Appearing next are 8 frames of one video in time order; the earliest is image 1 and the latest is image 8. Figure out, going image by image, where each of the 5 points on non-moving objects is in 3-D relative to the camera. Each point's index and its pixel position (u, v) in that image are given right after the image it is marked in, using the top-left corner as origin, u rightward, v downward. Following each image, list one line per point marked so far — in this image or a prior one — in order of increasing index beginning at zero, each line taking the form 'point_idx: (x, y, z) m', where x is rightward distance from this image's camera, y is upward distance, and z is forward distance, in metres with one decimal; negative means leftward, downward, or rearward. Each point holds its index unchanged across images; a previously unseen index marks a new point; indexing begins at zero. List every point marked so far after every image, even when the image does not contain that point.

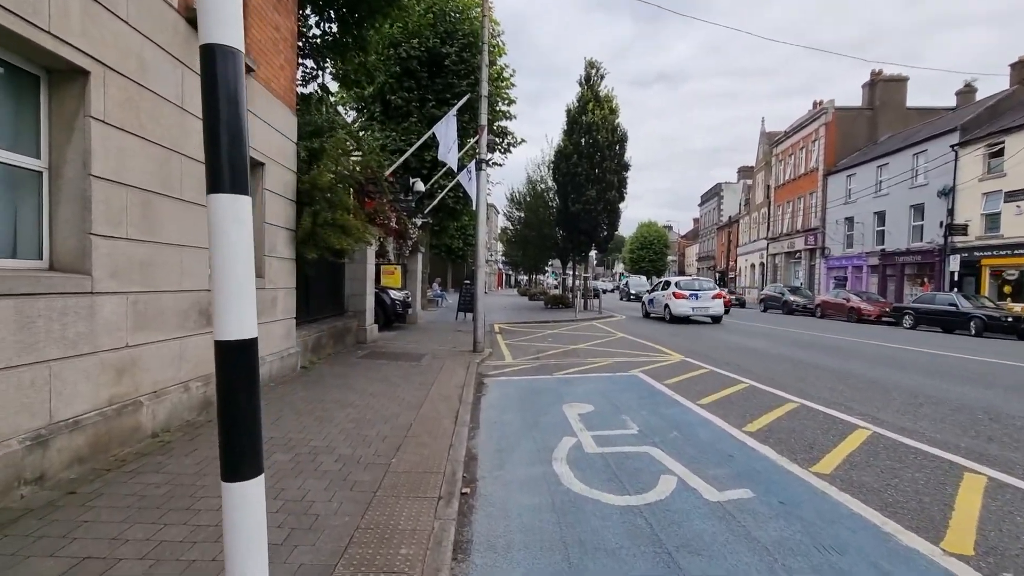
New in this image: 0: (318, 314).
0: (-4.2, -0.5, +10.9) m
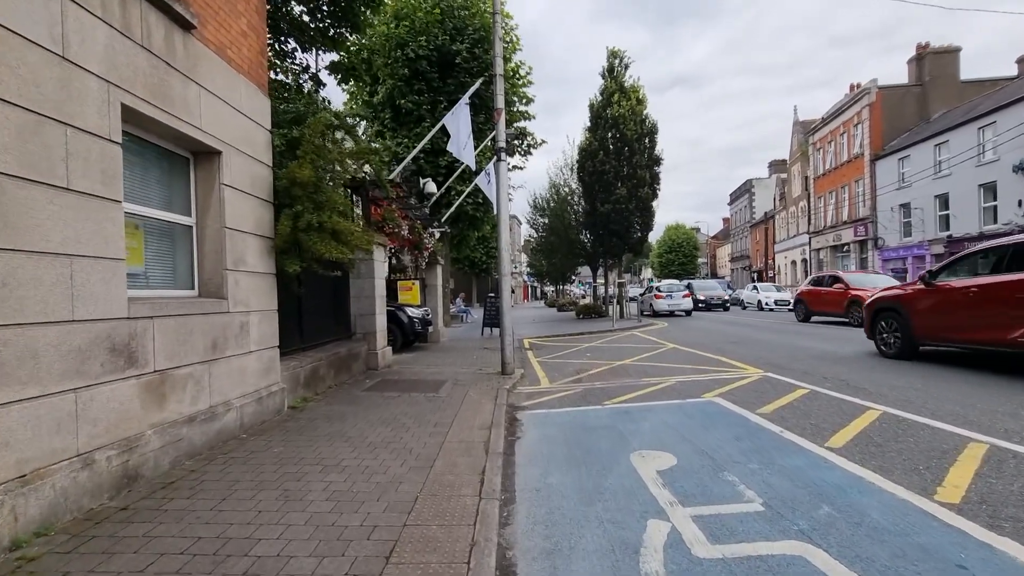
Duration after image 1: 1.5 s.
0: (-3.6, -0.9, +9.1) m
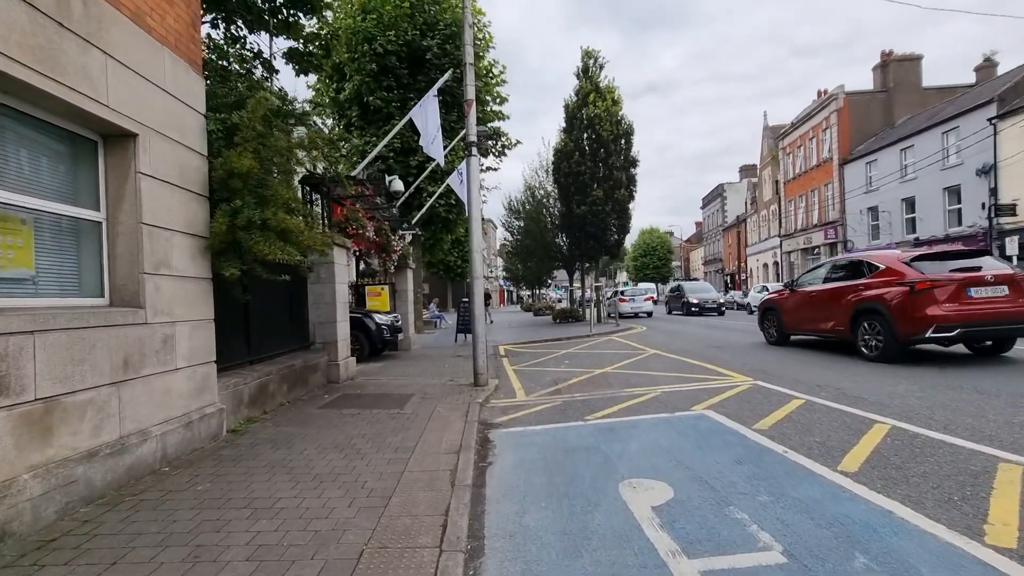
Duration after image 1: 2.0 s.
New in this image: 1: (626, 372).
0: (-4.1, -1.0, +8.2) m
1: (+2.4, -1.8, +10.5) m
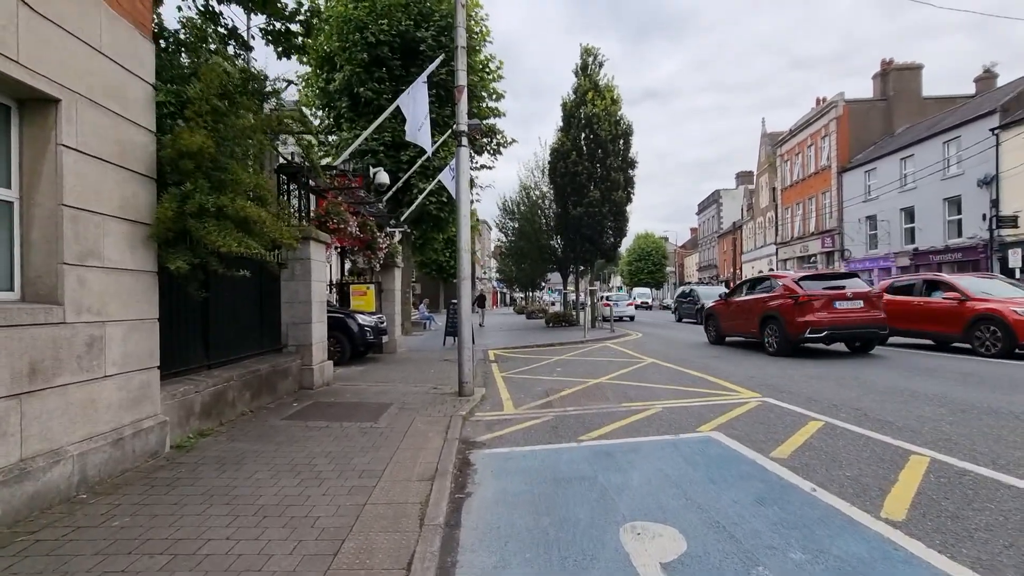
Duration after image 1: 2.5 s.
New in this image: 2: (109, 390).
0: (-4.3, -0.9, +7.4) m
1: (+2.2, -1.9, +9.8) m
2: (-3.8, -1.0, +4.7) m
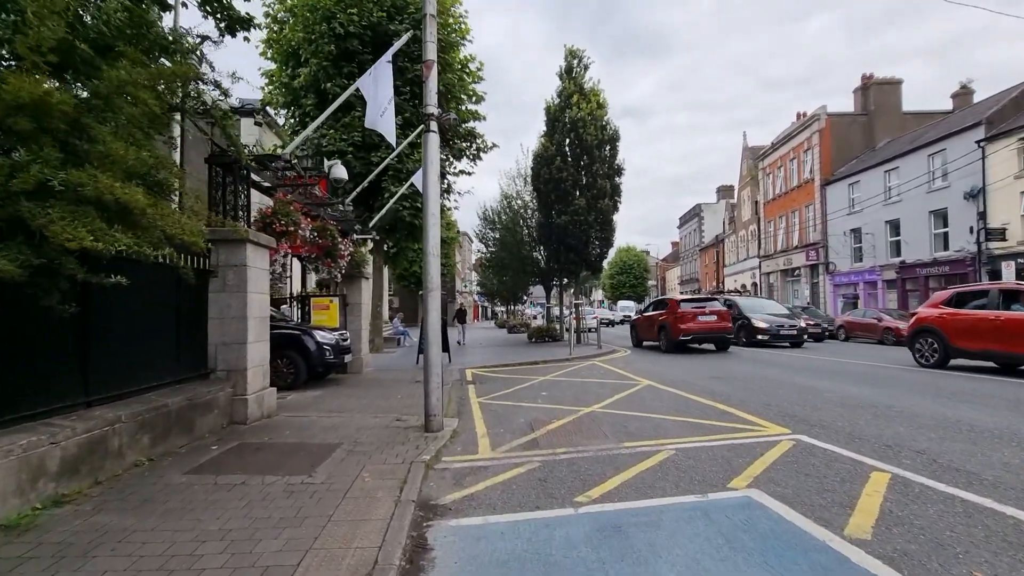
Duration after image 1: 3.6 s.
0: (-4.5, -1.1, +5.7) m
1: (+1.8, -2.1, +8.3) m
2: (-4.0, -1.0, +3.1) m
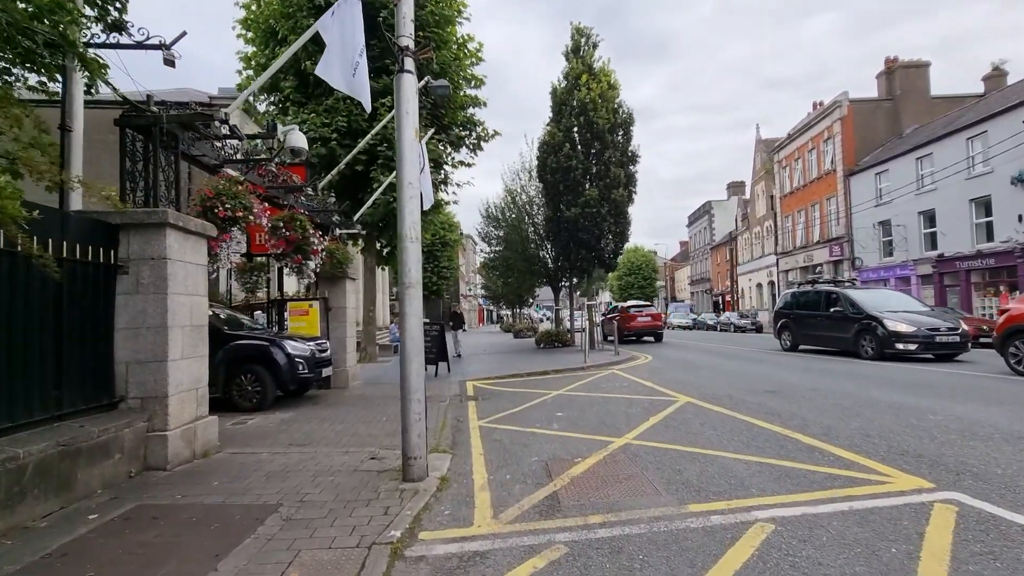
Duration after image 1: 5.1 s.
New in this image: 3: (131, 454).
0: (-4.5, -1.1, +3.8) m
1: (+1.9, -2.0, +6.3) m
2: (-3.9, -1.0, +1.1) m
3: (-4.3, -1.9, +5.6) m
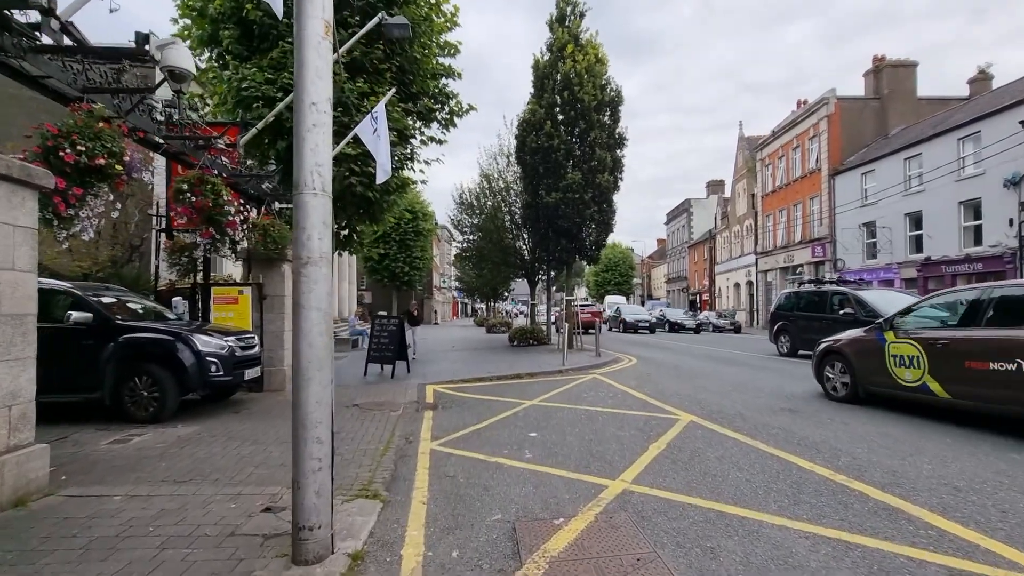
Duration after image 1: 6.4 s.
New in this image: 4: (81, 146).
0: (-4.7, -0.8, +1.7) m
1: (+1.5, -1.9, +4.5) m
2: (-4.1, -0.8, -1.0) m
3: (-4.7, -1.6, +3.6) m
4: (-4.7, +1.6, +5.6) m
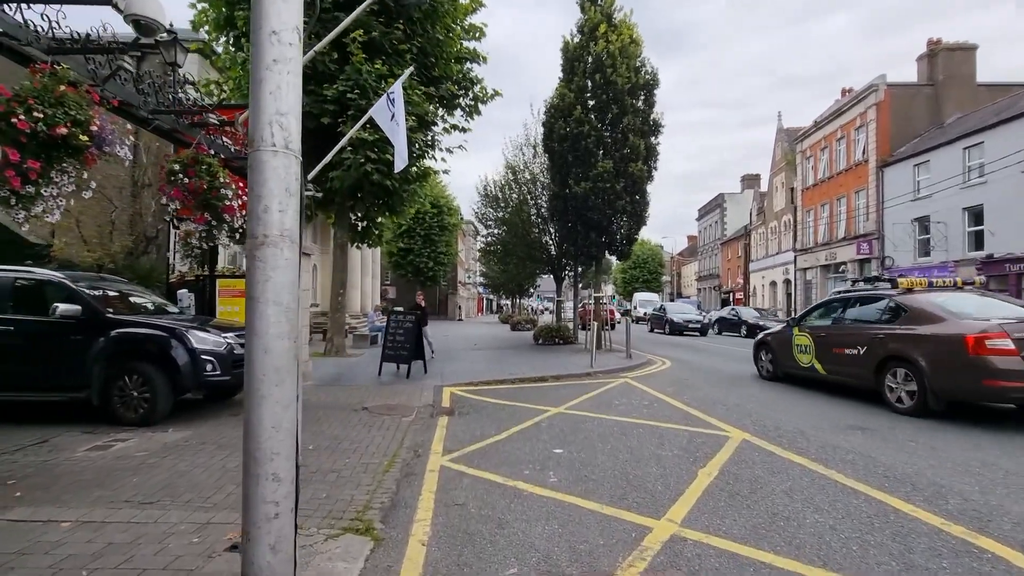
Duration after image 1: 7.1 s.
0: (-4.7, -0.8, +1.0) m
1: (+1.6, -1.9, +3.5) m
2: (-4.2, -0.7, -1.7) m
3: (-4.6, -1.5, +2.9) m
4: (-4.5, +1.7, +4.9) m
